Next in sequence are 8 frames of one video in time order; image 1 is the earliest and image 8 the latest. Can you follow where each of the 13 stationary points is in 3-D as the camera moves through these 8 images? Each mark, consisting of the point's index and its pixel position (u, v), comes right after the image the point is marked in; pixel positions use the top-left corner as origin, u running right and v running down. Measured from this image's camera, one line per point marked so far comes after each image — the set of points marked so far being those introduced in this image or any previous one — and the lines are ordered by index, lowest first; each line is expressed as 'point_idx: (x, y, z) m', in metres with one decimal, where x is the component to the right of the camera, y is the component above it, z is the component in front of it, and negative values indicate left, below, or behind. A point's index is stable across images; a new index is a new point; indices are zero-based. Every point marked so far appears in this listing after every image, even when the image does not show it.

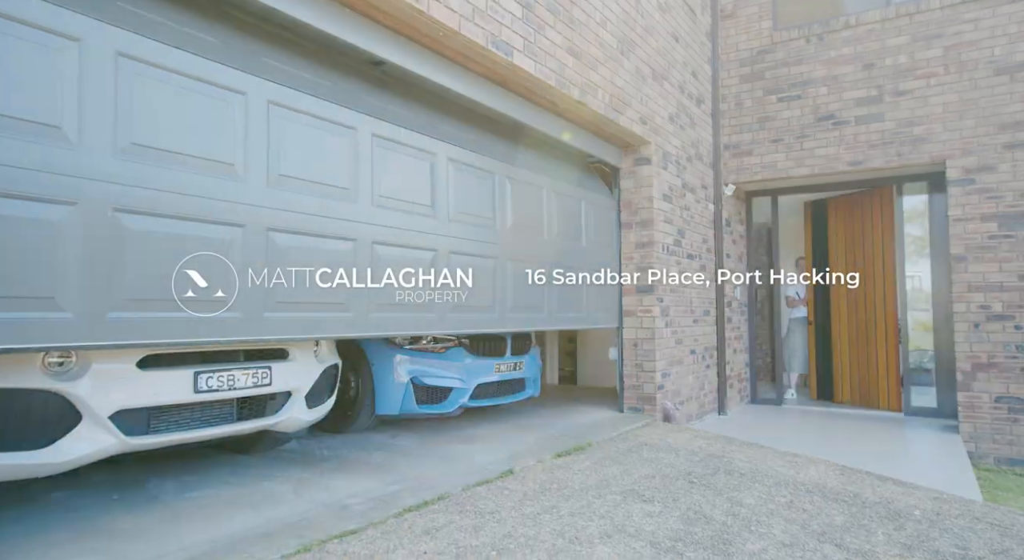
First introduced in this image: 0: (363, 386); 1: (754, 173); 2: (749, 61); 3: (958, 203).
0: (-1.1, -0.8, +4.2) m
1: (+2.8, +1.3, +6.6) m
2: (+2.8, +2.6, +6.8) m
3: (+4.5, +0.8, +5.6) m
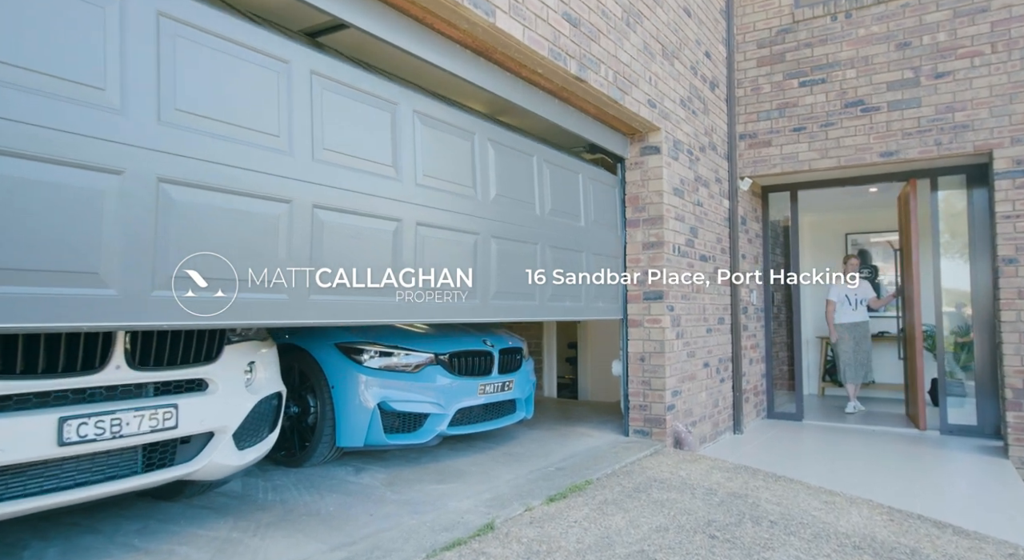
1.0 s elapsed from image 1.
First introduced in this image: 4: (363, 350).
0: (-1.2, -0.8, +3.6) m
1: (+2.8, +1.2, +6.0) m
2: (+2.7, +2.6, +6.1) m
3: (+4.4, +0.7, +5.0) m
4: (-0.9, -0.5, +3.6) m
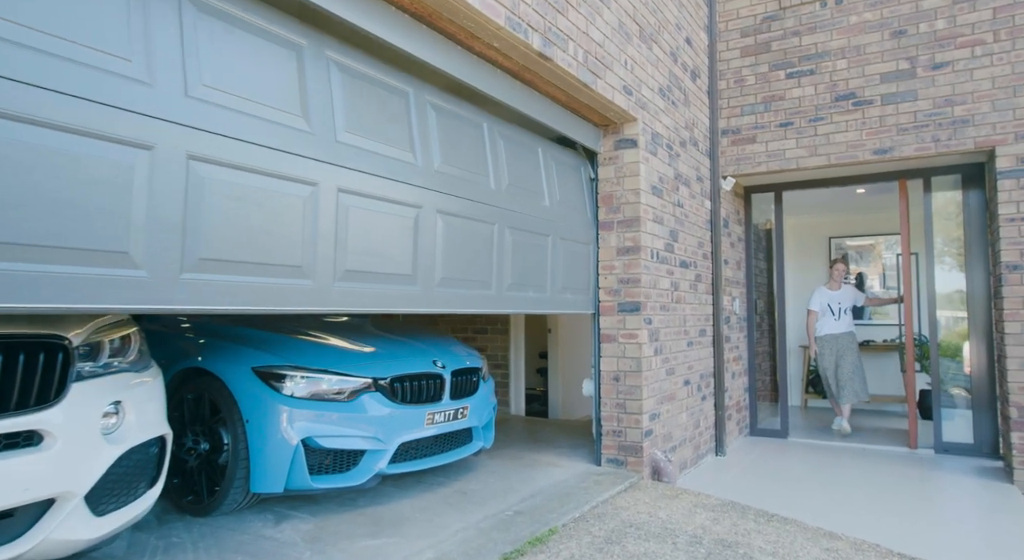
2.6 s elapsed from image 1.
0: (-1.5, -0.9, +3.0) m
1: (+2.4, +1.2, +5.5) m
2: (+2.4, +2.5, +5.7) m
3: (+4.1, +0.7, +4.6) m
4: (-1.2, -0.5, +3.0) m
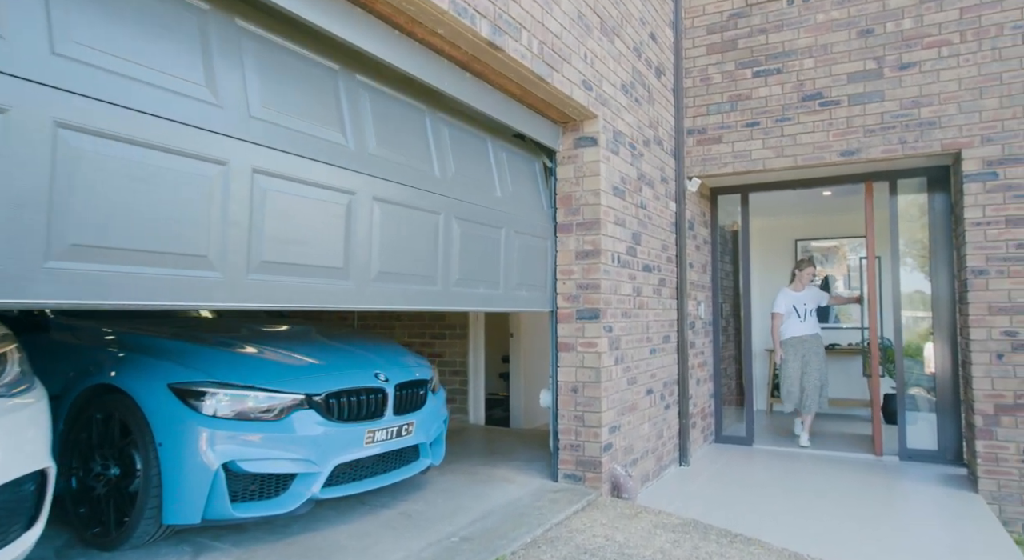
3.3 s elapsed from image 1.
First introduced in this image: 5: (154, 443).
0: (-1.7, -0.9, +2.7) m
1: (+2.0, +1.1, +5.4) m
2: (+2.0, +2.5, +5.5) m
3: (+3.8, +0.6, +4.5) m
4: (-1.5, -0.6, +2.7) m
5: (-1.7, -0.8, +2.7) m
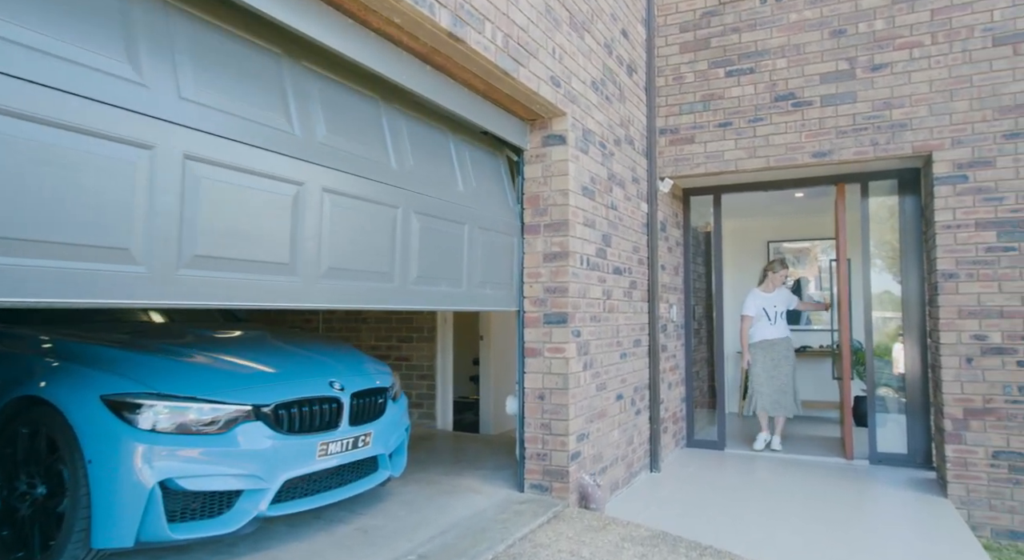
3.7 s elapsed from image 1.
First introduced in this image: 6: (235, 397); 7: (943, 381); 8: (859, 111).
0: (-1.9, -1.0, +2.5) m
1: (+1.7, +1.1, +5.3) m
2: (+1.7, +2.5, +5.4) m
3: (+3.5, +0.6, +4.5) m
4: (-1.7, -0.6, +2.5) m
5: (-1.9, -0.8, +2.5) m
6: (-1.4, -0.6, +2.8) m
7: (+3.4, -0.8, +4.5) m
8: (+3.0, +1.5, +4.8) m
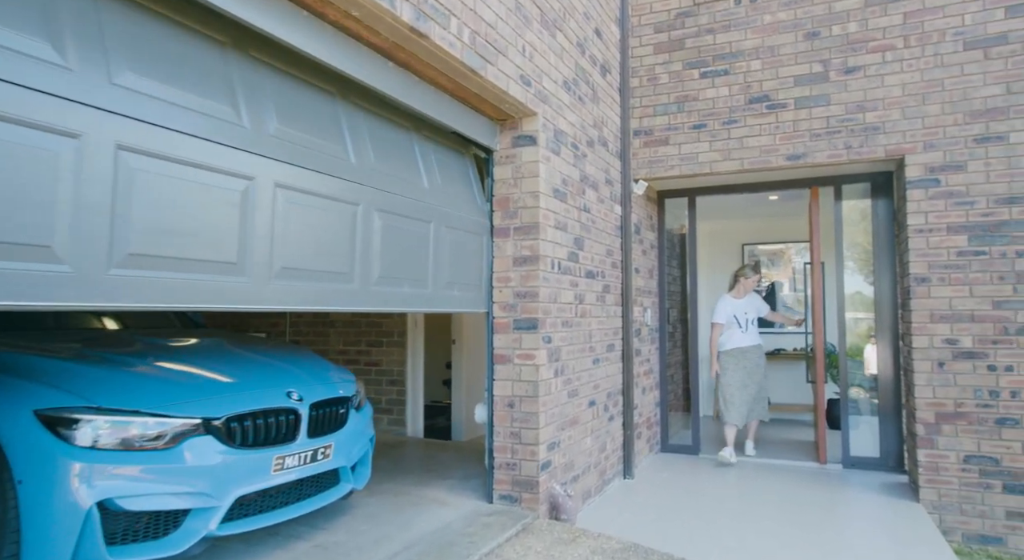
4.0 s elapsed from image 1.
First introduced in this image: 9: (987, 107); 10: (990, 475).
0: (-2.1, -1.0, +2.3) m
1: (+1.5, +1.1, +5.3) m
2: (+1.5, +2.4, +5.4) m
3: (+3.3, +0.6, +4.5) m
4: (-1.8, -0.6, +2.4) m
5: (-2.1, -0.8, +2.3) m
6: (-1.5, -0.6, +2.6) m
7: (+3.2, -0.8, +4.5) m
8: (+2.7, +1.4, +4.8) m
9: (+3.7, +1.4, +4.4) m
10: (+3.6, -1.5, +4.2) m
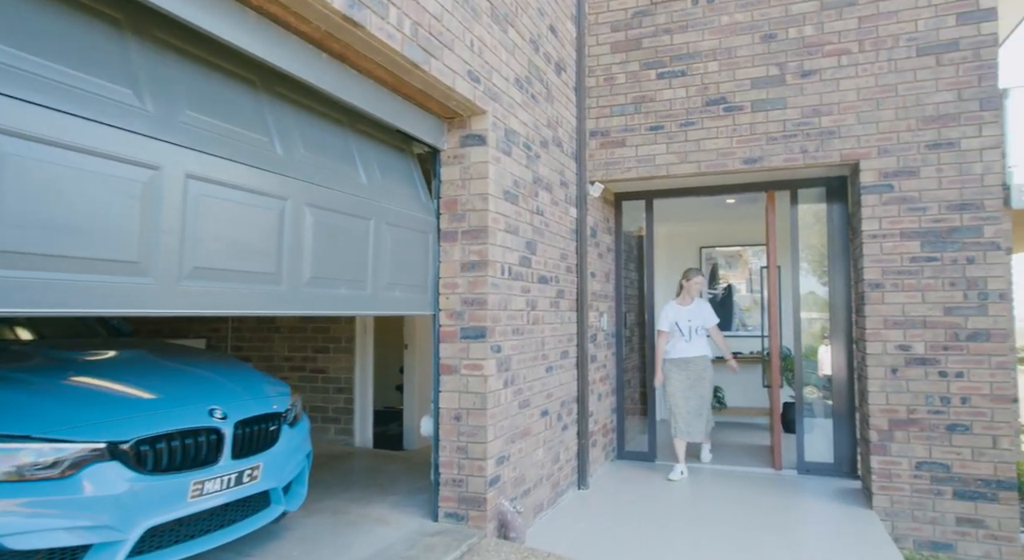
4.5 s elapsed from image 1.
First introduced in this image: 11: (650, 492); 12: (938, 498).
0: (-2.3, -1.0, +2.0) m
1: (+1.1, +1.0, +5.2) m
2: (+1.1, +2.4, +5.3) m
3: (+2.9, +0.5, +4.5) m
4: (-2.1, -0.6, +2.1) m
5: (-2.3, -0.9, +2.0) m
6: (-1.8, -0.6, +2.4) m
7: (+2.8, -0.9, +4.5) m
8: (+2.4, +1.4, +4.8) m
9: (+3.3, +1.3, +4.4) m
10: (+3.3, -1.5, +4.3) m
11: (+1.2, -1.8, +4.8) m
12: (+3.2, -1.7, +4.3) m
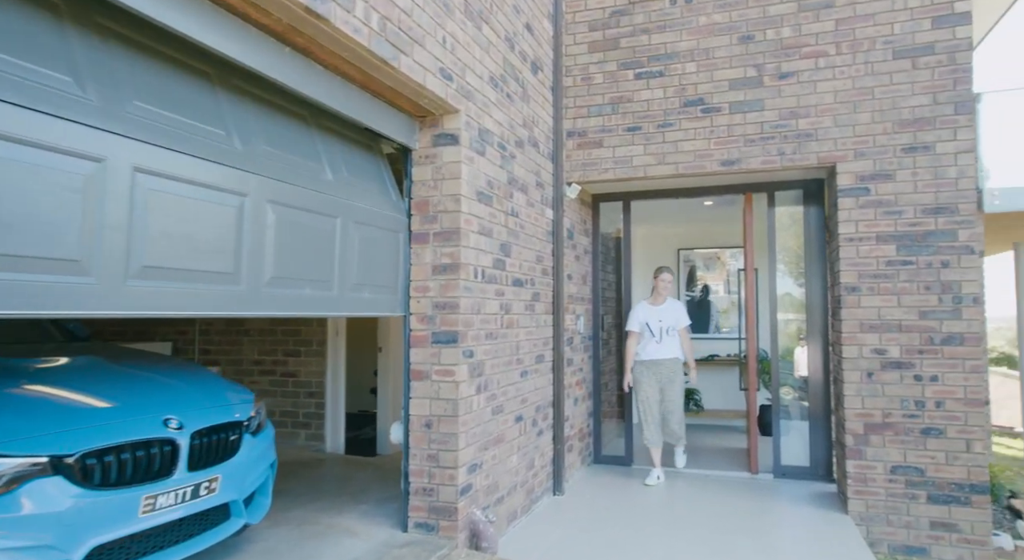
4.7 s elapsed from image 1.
0: (-2.4, -1.0, +1.9) m
1: (+0.9, +1.0, +5.1) m
2: (+0.8, +2.4, +5.2) m
3: (+2.7, +0.5, +4.5) m
4: (-2.2, -0.7, +2.0) m
5: (-2.4, -0.9, +1.9) m
6: (-1.9, -0.7, +2.2) m
7: (+2.6, -0.9, +4.5) m
8: (+2.2, +1.4, +4.8) m
9: (+3.2, +1.3, +4.4) m
10: (+3.1, -1.5, +4.3) m
11: (+1.0, -1.8, +4.7) m
12: (+3.0, -1.7, +4.3) m
